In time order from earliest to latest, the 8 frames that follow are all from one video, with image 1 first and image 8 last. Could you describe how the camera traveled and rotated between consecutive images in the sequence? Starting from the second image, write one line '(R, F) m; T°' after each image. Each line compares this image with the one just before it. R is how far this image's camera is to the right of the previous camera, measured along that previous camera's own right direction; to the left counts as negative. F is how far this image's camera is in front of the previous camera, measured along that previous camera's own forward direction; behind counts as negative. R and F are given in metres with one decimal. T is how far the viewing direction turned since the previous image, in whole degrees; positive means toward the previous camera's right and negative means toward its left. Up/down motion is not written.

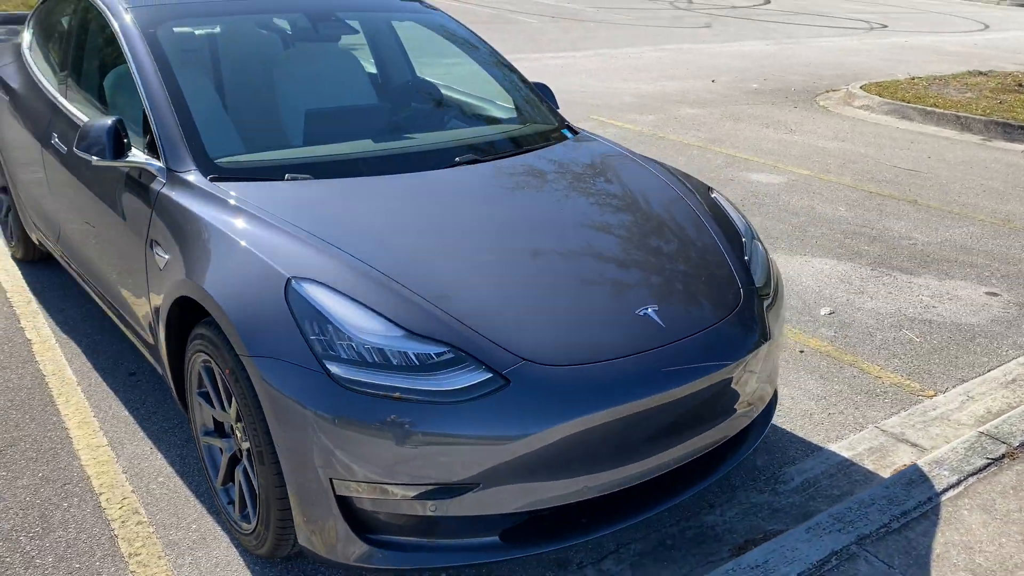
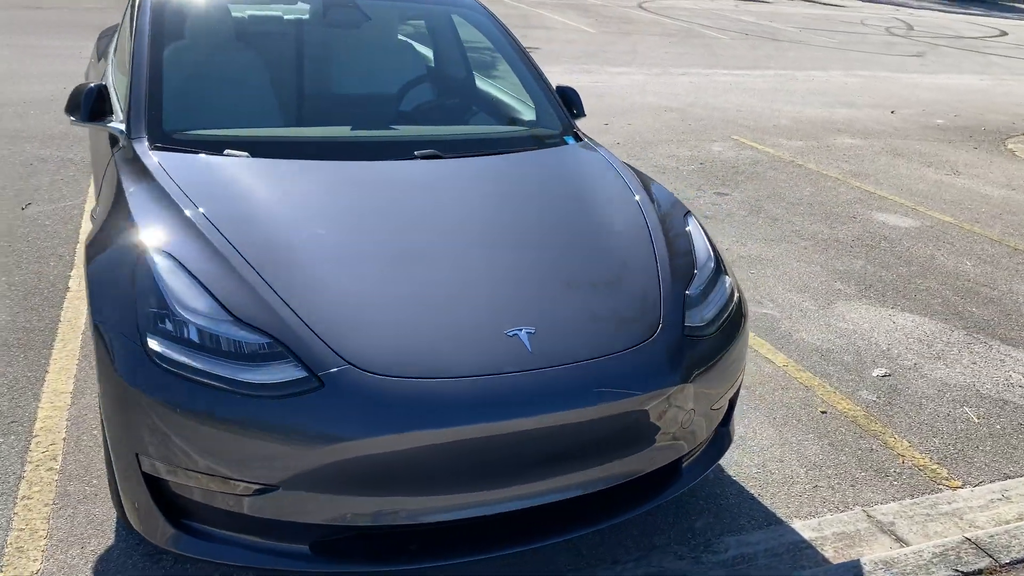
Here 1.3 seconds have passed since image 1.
(+0.8, +0.3) m; -13°
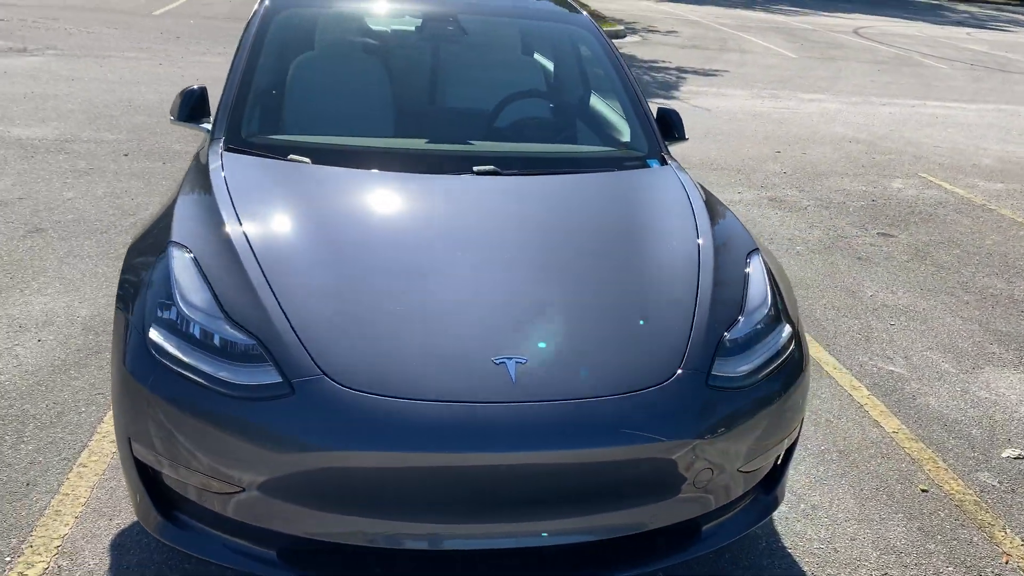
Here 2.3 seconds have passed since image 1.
(+0.5, +0.2) m; -13°
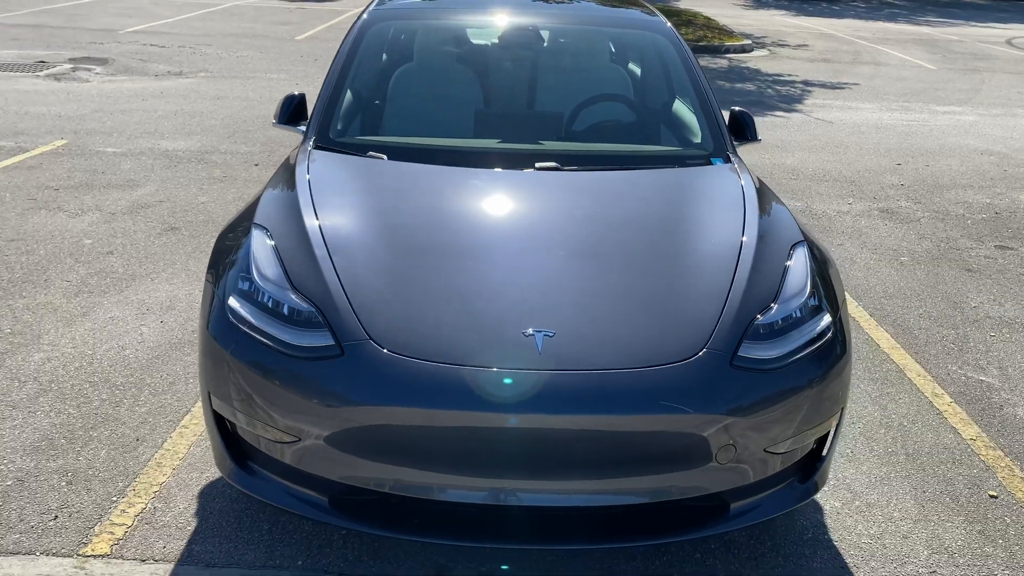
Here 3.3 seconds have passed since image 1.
(+0.3, -0.2) m; -9°
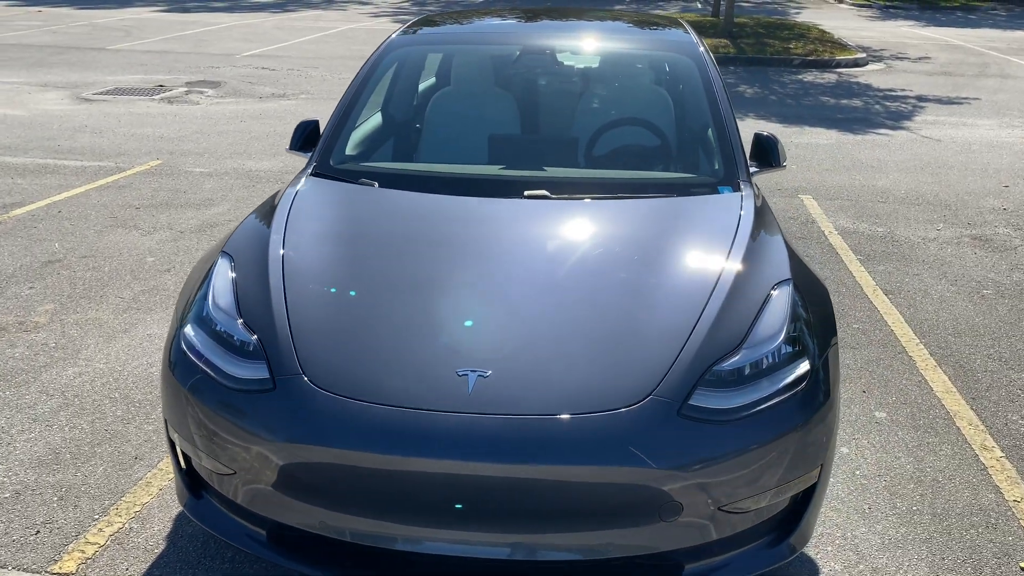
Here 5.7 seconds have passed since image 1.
(+0.5, +0.1) m; -8°
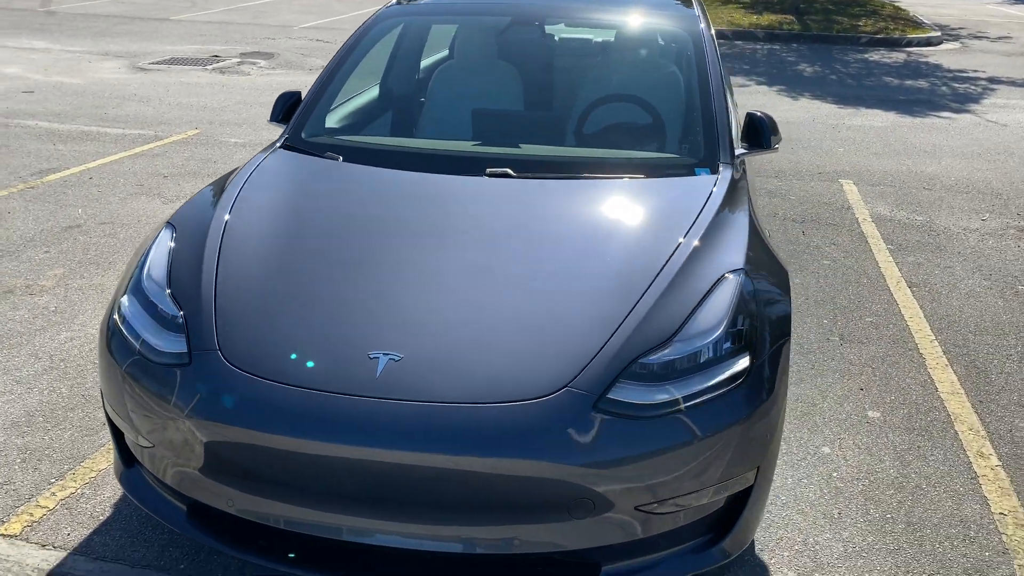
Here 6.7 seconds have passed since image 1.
(+0.4, +0.1) m; -4°
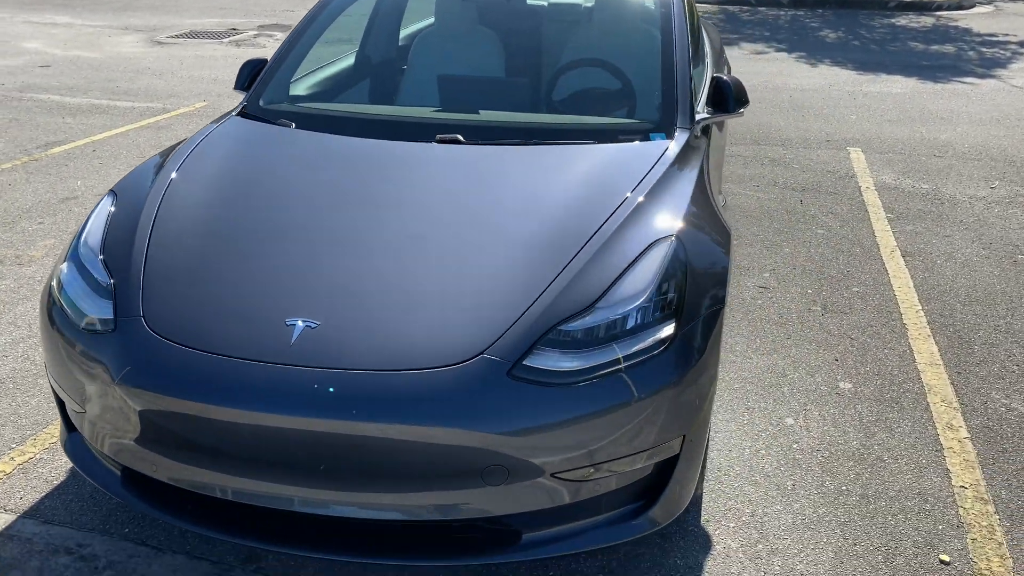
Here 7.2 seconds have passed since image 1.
(+0.3, 0.0) m; -2°
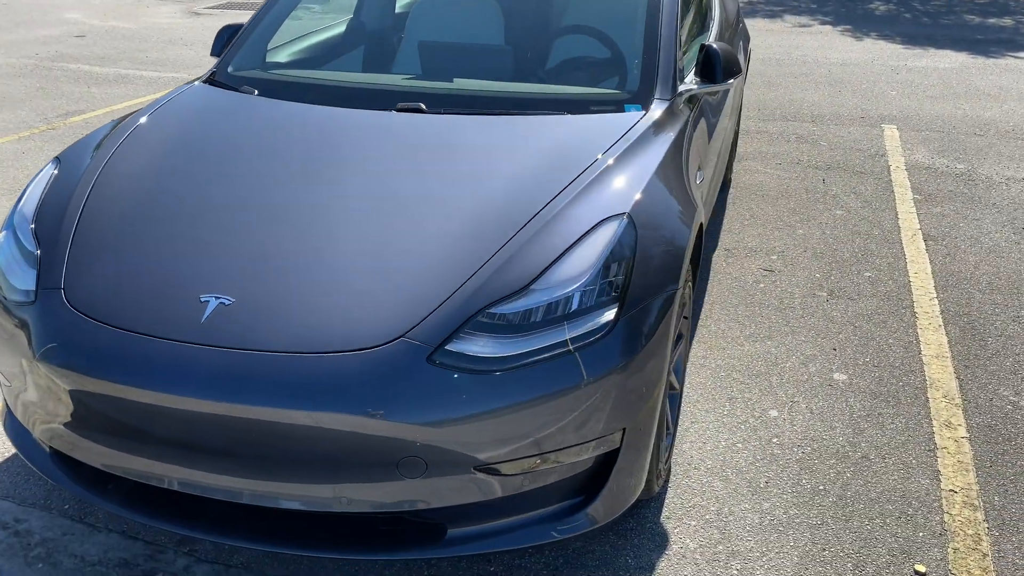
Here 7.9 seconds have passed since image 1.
(+0.3, +0.2) m; -3°
